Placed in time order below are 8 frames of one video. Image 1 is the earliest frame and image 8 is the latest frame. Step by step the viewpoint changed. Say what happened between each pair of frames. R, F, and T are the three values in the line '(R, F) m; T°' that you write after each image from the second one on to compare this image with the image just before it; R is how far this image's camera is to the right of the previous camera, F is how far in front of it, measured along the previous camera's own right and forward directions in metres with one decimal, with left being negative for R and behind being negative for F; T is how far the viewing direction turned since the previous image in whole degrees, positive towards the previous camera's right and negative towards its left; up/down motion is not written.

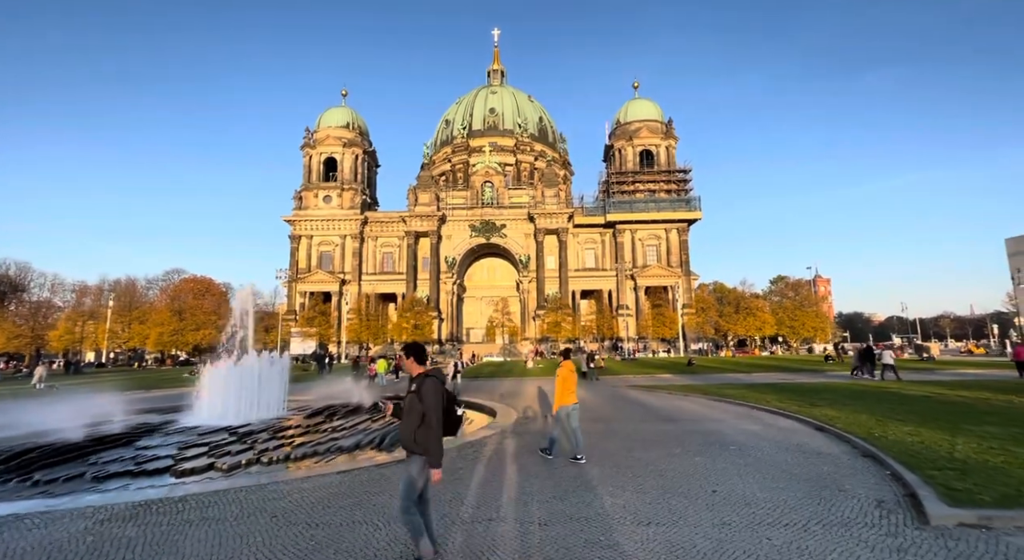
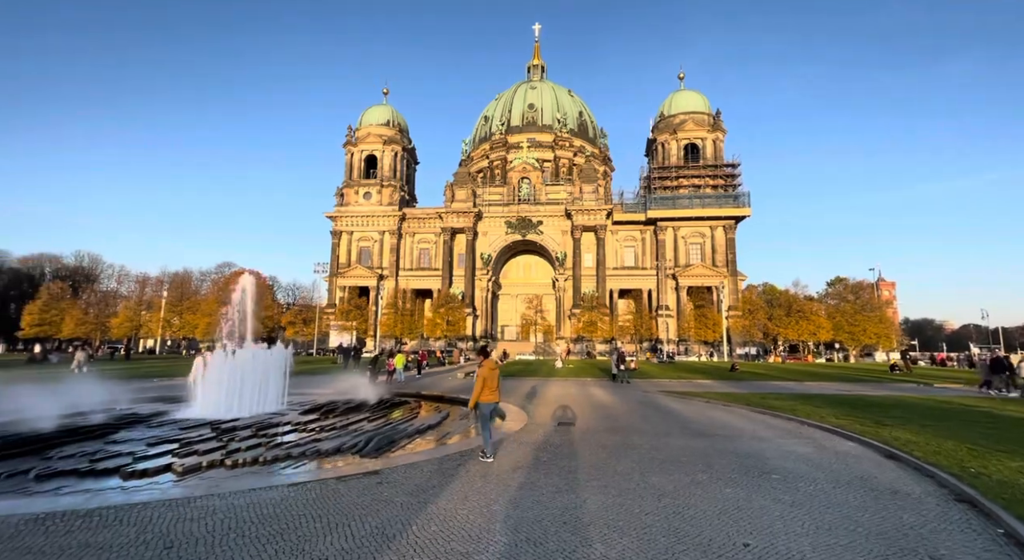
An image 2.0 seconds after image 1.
(+0.7, +1.6) m; -5°
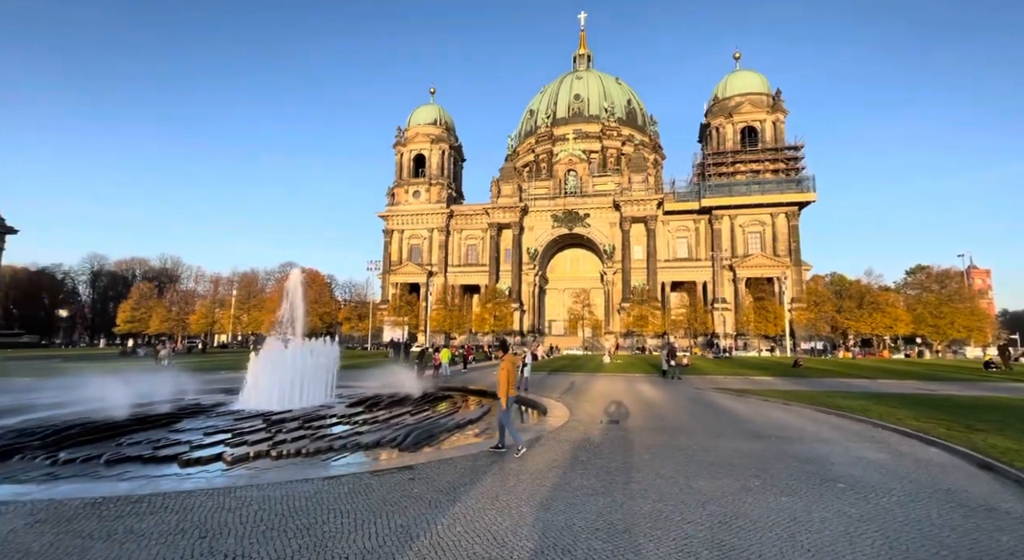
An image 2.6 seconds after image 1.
(+0.2, +0.4) m; -6°
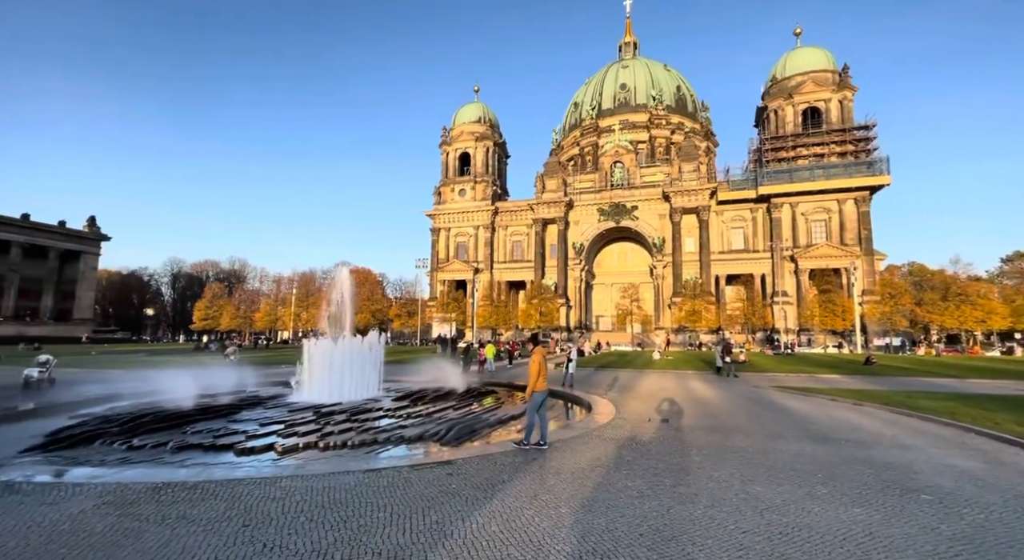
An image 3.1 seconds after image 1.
(+0.1, +0.3) m; -5°
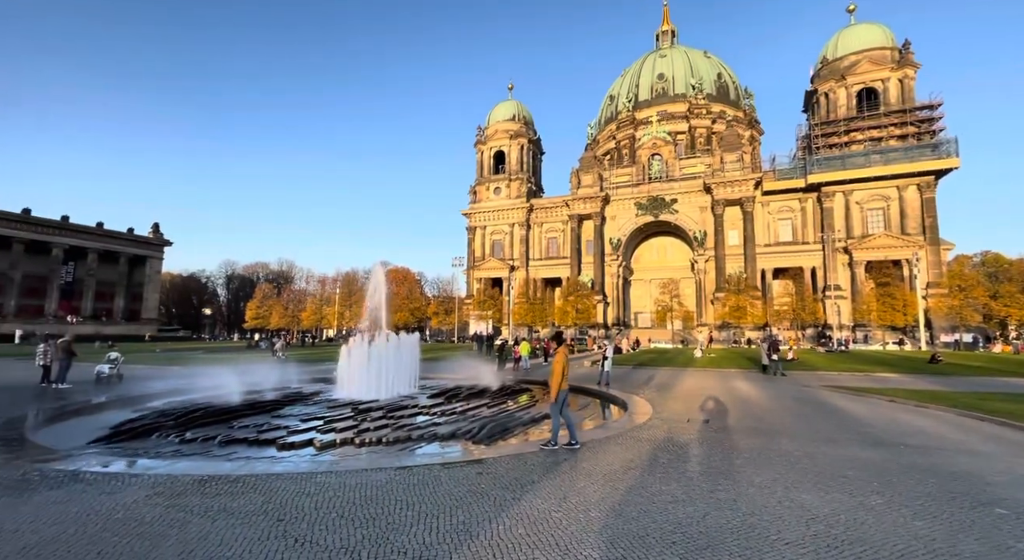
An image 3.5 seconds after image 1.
(+0.1, +0.1) m; -4°
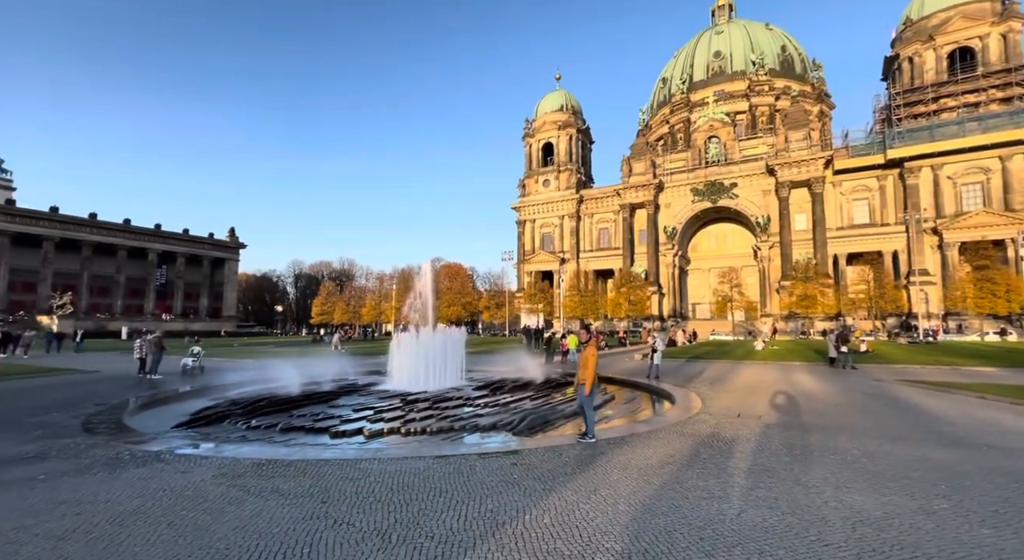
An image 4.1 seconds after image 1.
(+0.2, 0.0) m; -6°
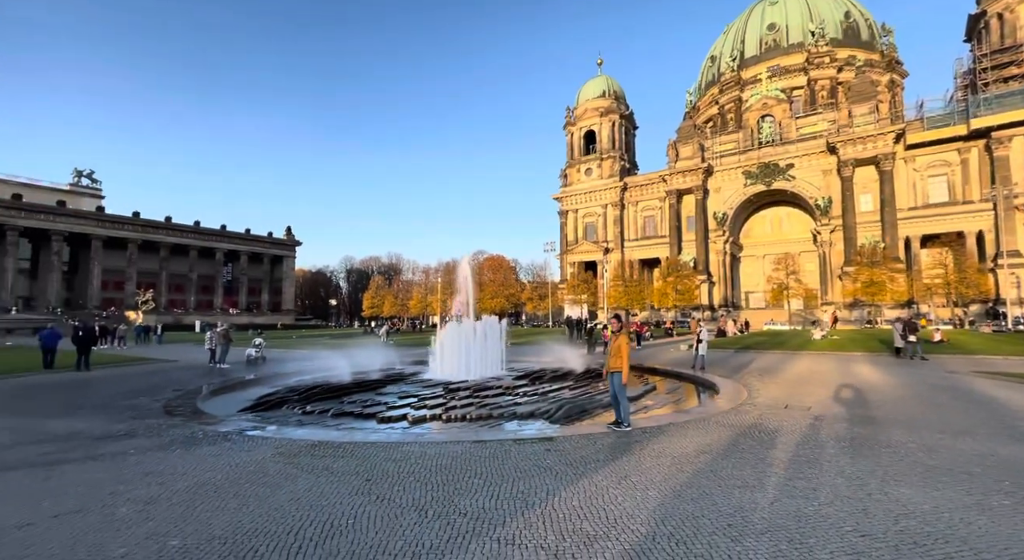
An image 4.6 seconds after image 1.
(+0.1, -0.1) m; -5°
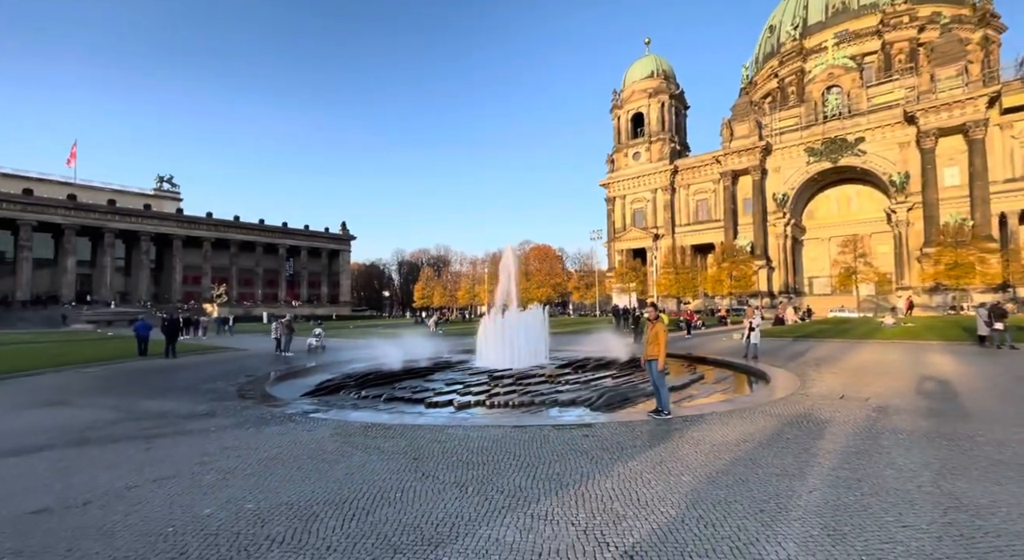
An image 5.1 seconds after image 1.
(+0.1, -0.1) m; -5°
